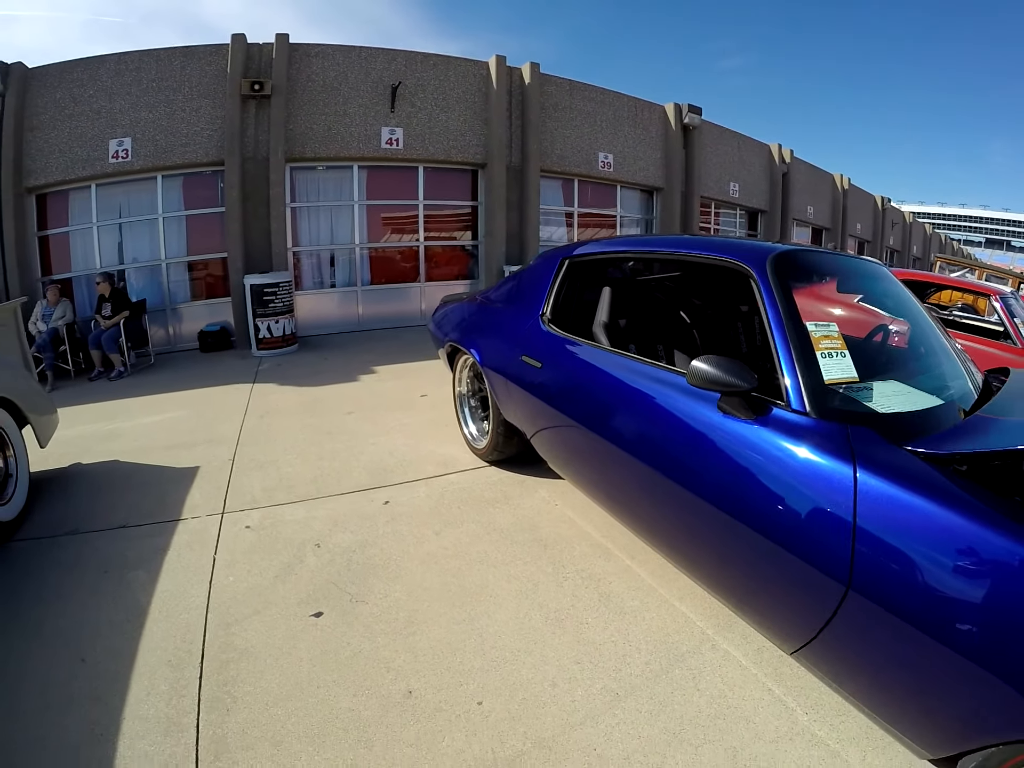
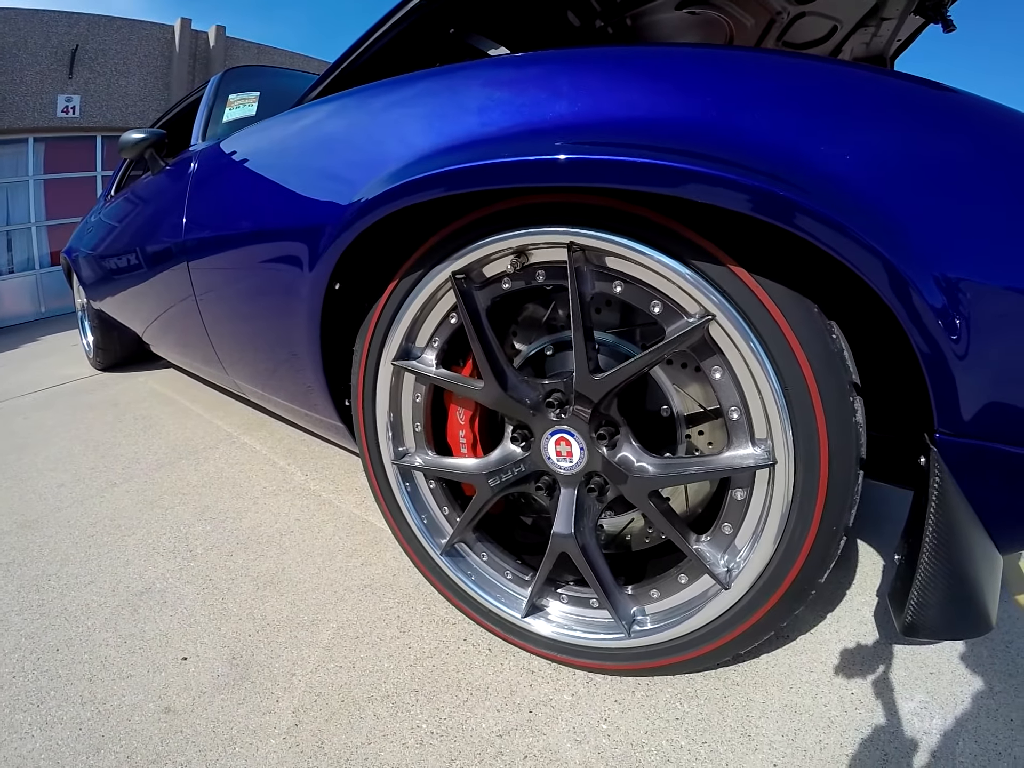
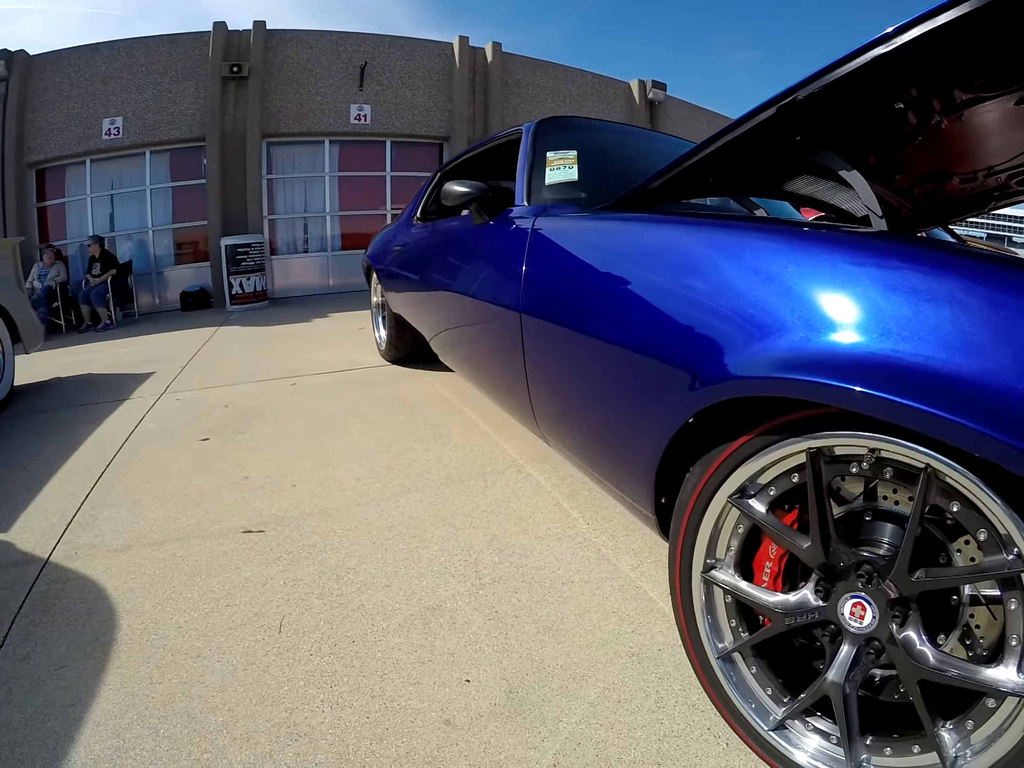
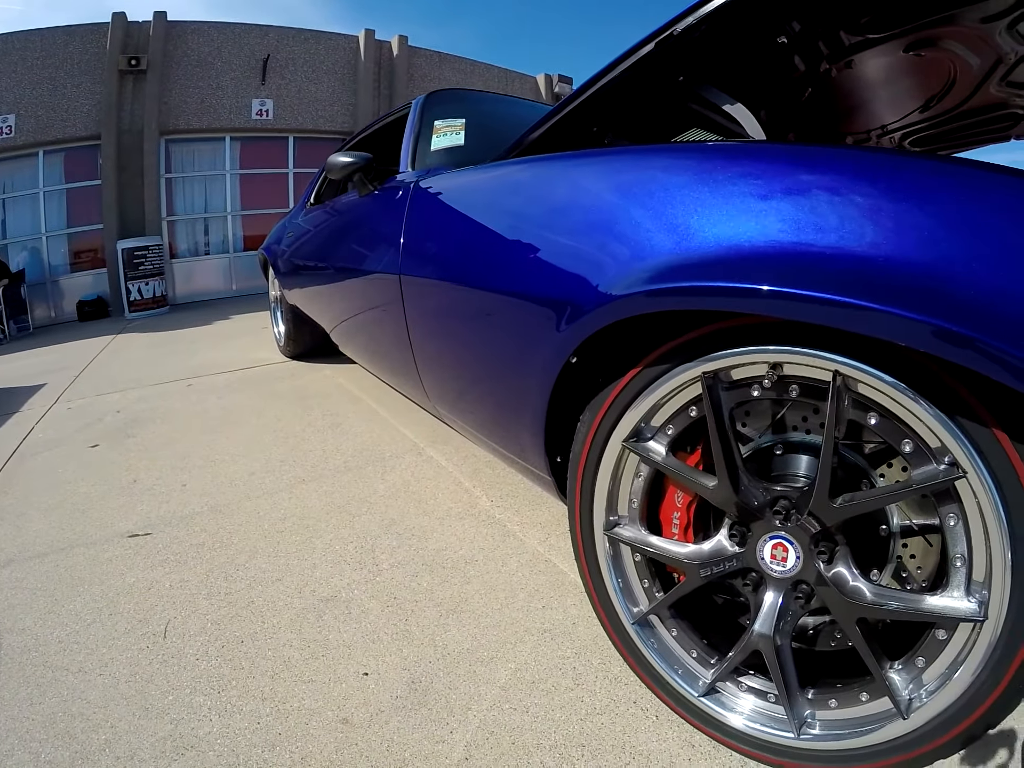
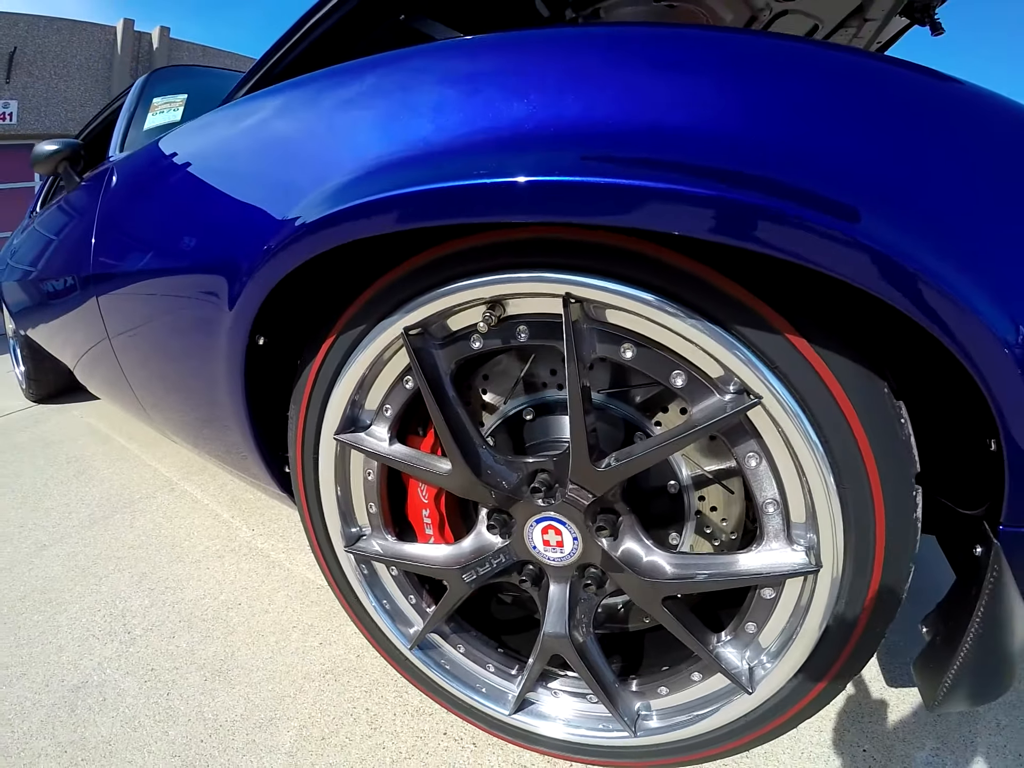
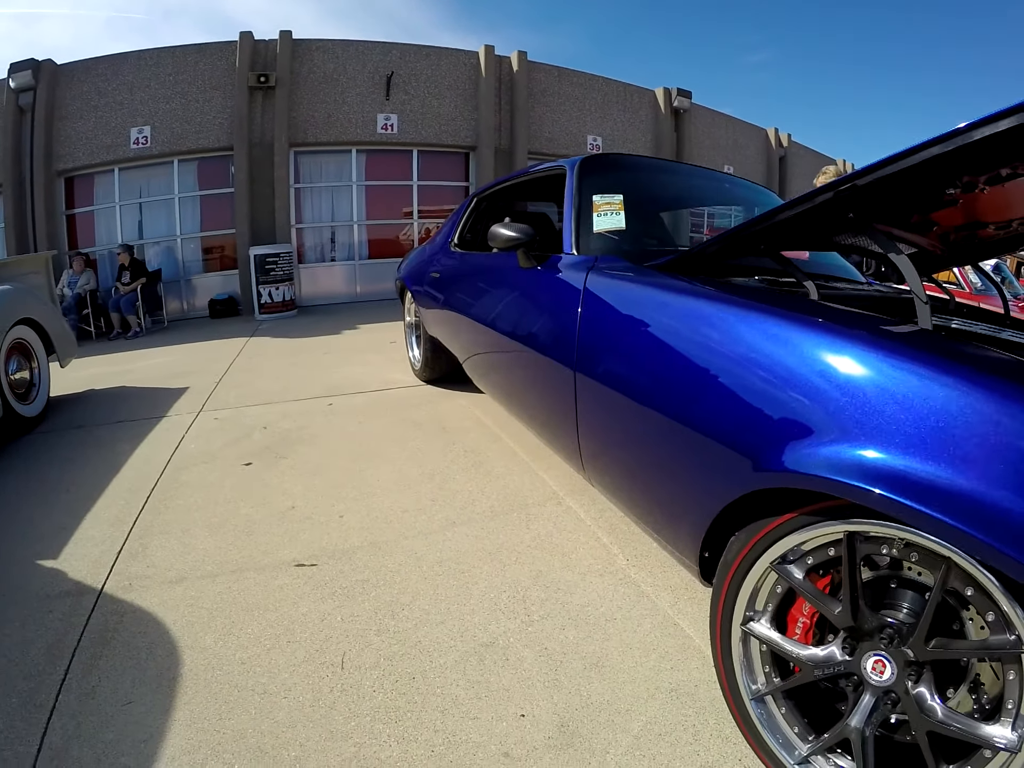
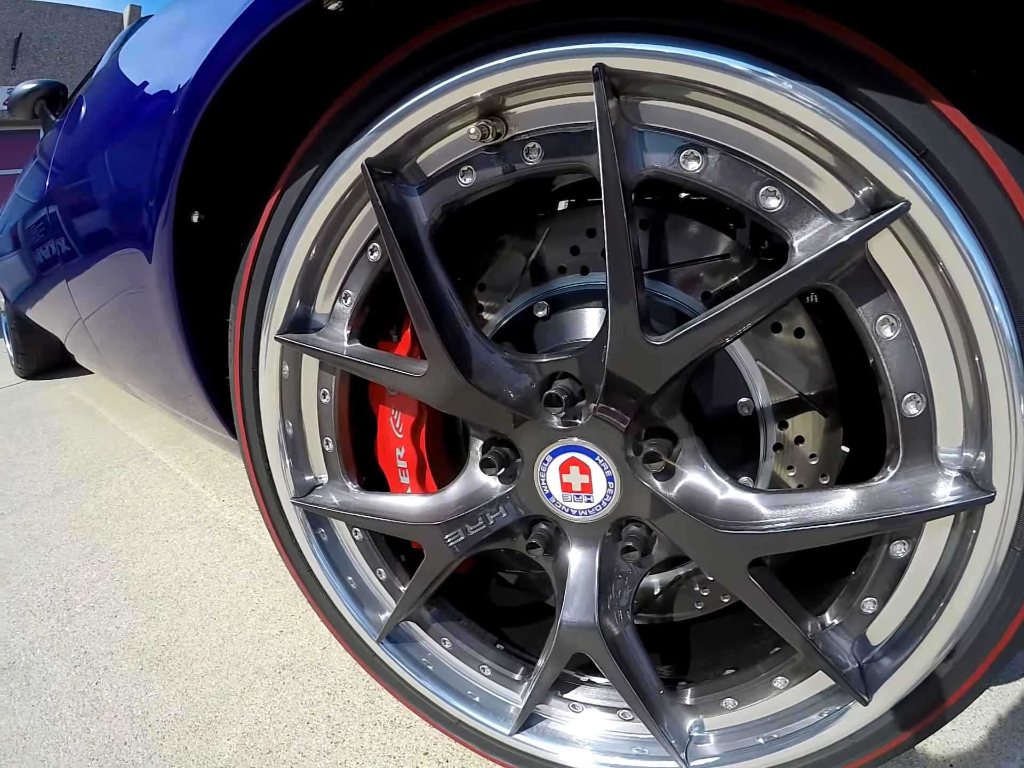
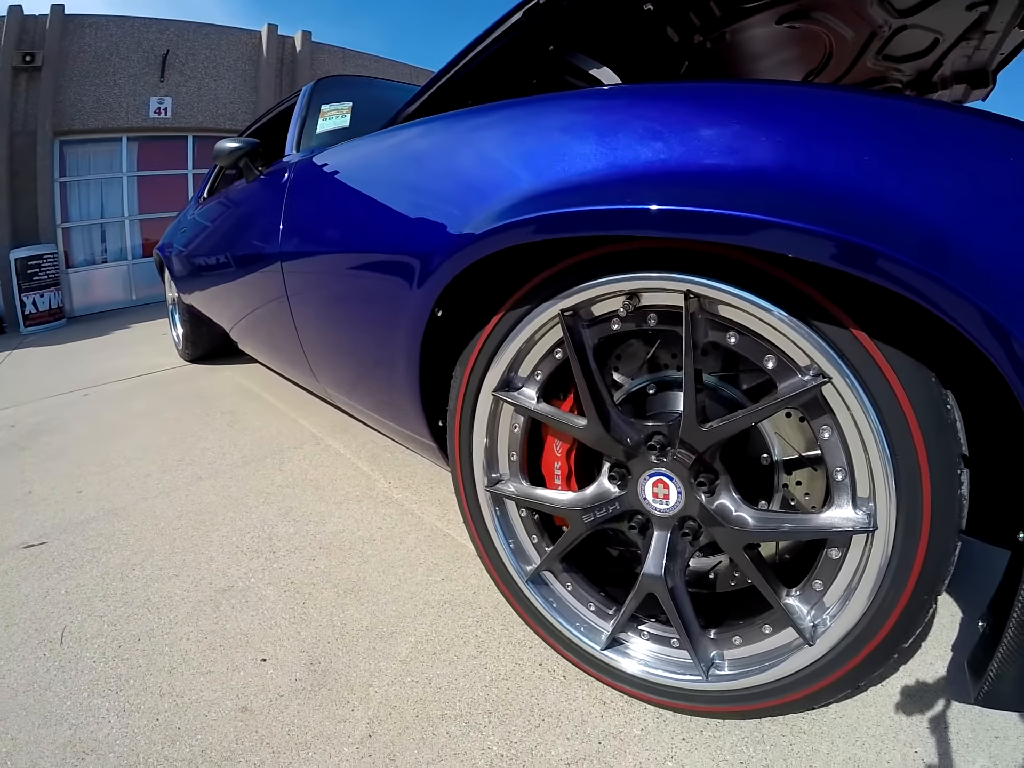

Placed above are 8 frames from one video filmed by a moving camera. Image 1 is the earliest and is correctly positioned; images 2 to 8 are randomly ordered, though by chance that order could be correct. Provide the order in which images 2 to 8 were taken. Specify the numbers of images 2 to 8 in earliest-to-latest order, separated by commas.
6, 3, 4, 8, 2, 7, 5
